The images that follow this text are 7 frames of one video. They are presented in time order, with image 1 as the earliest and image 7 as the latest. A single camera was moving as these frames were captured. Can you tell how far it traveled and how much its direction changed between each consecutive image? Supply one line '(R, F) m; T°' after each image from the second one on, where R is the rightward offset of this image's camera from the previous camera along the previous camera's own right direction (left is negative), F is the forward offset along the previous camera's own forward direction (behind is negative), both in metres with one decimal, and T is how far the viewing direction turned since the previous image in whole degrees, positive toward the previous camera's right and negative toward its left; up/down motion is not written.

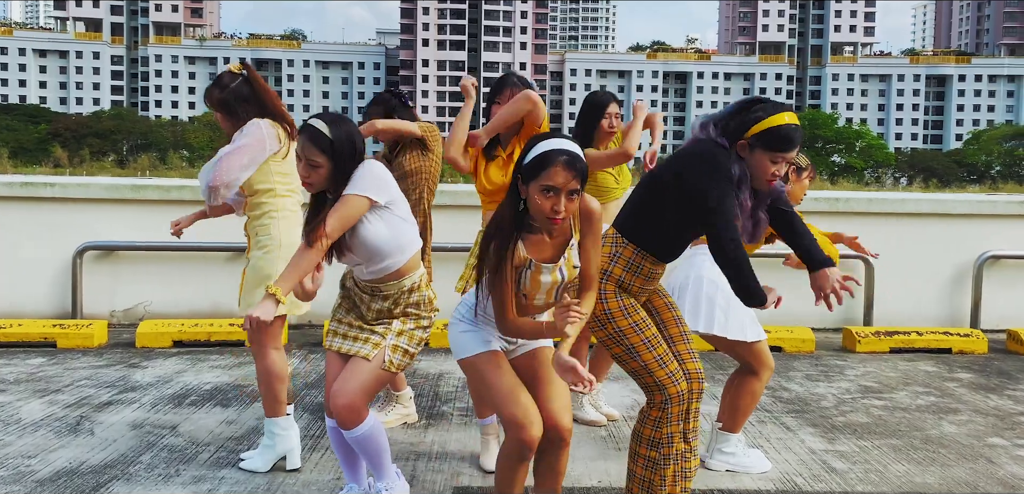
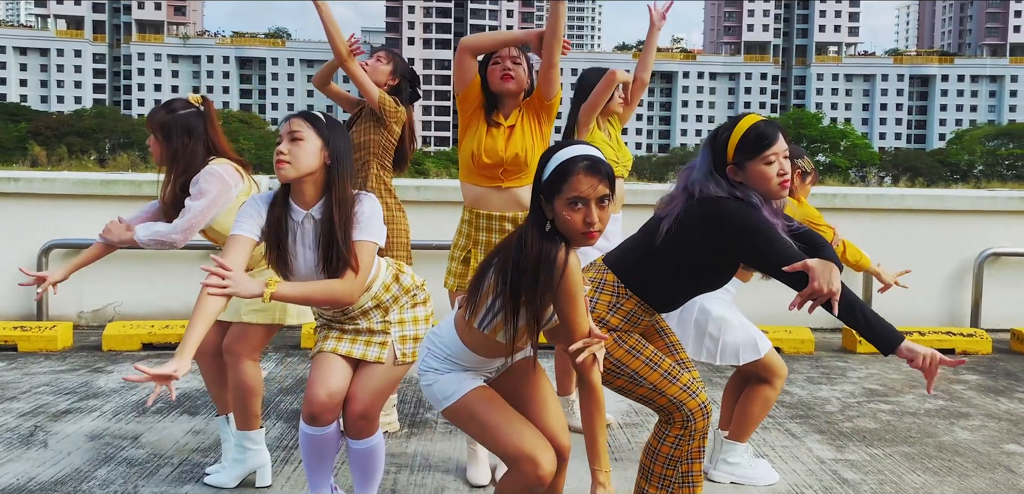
(0.0, +0.2) m; +1°
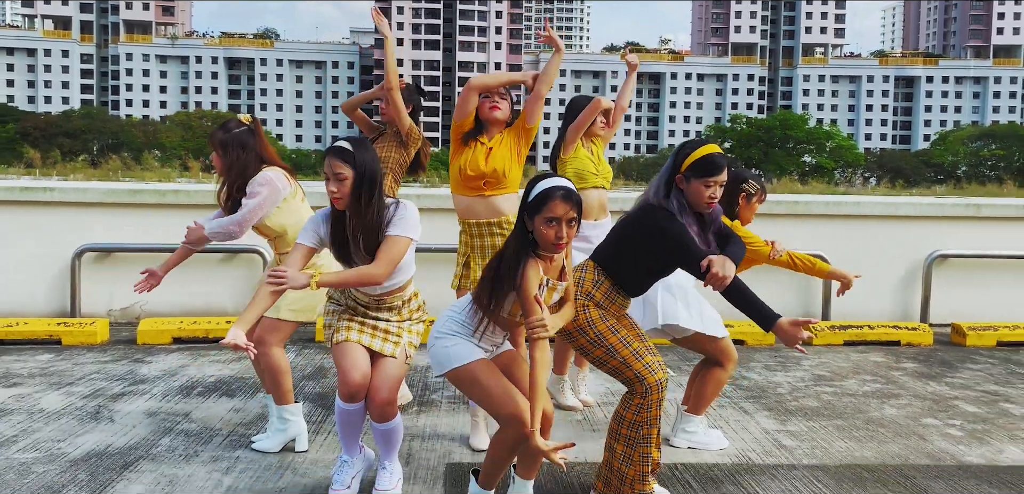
(0.0, -0.6) m; +1°
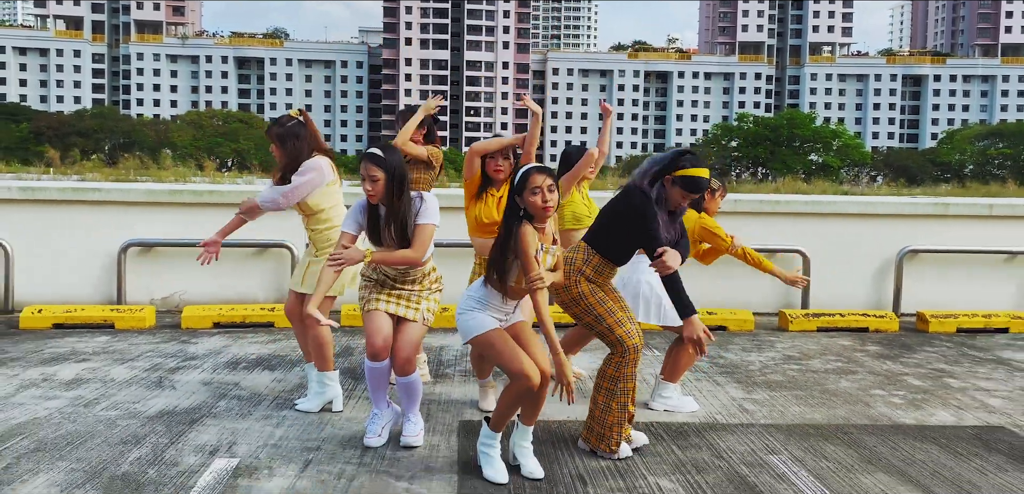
(0.0, -0.7) m; -1°
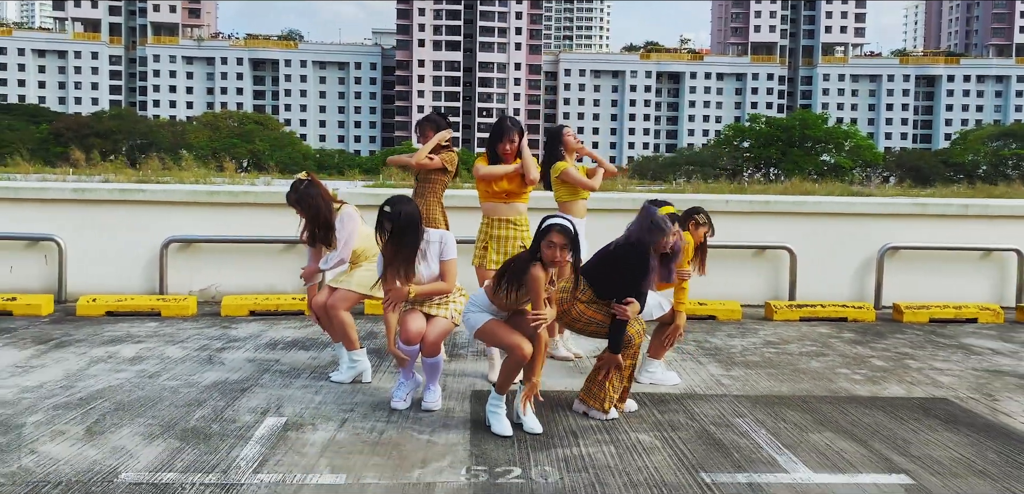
(0.0, -0.6) m; -1°
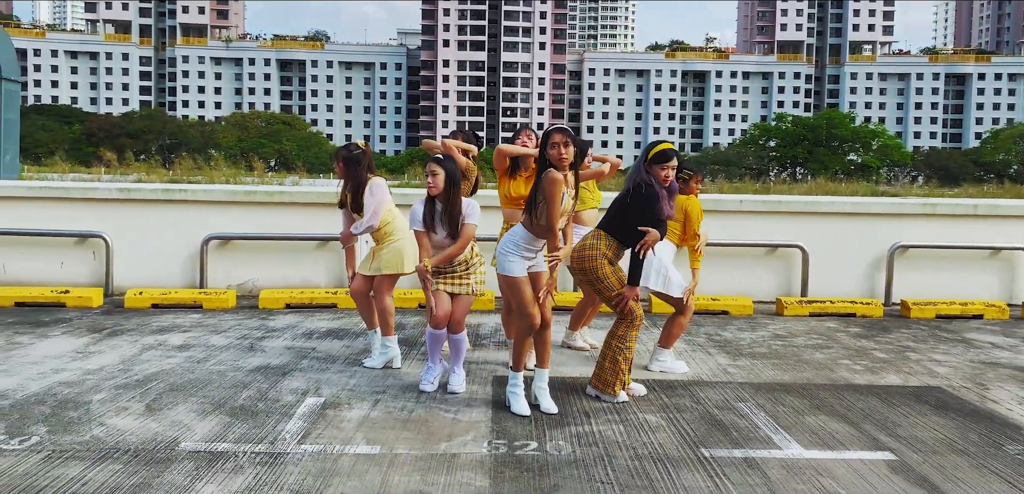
(0.0, -0.4) m; -2°
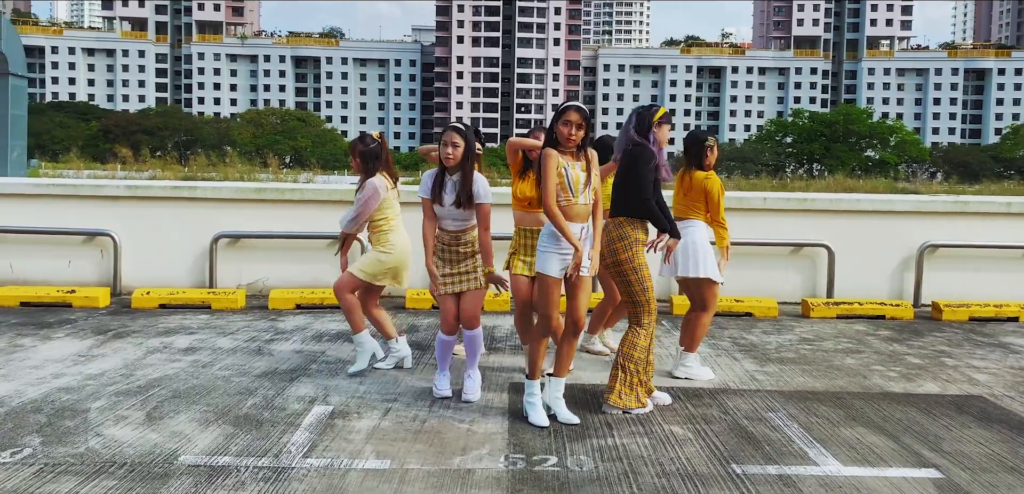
(0.0, +0.2) m; -1°
